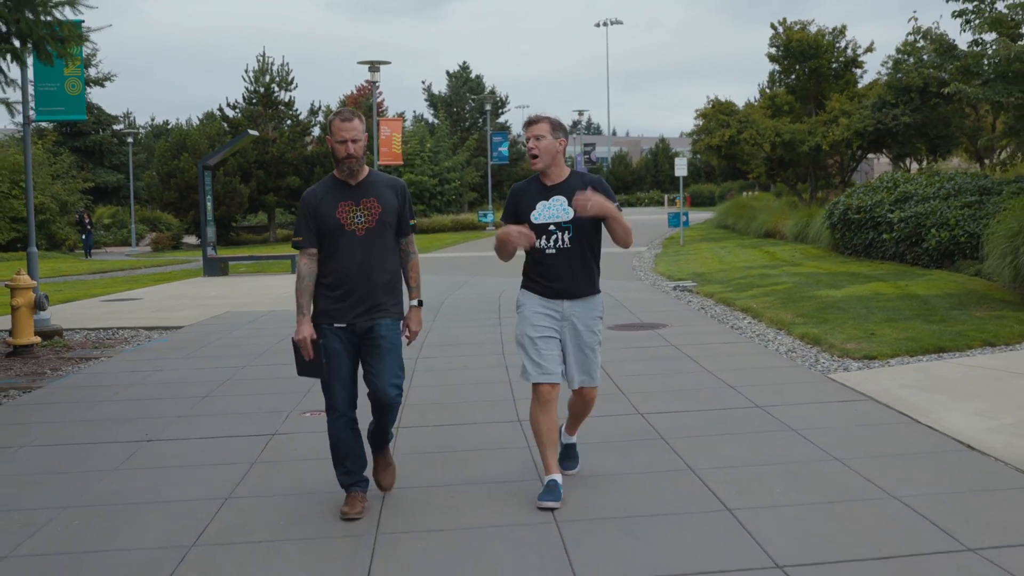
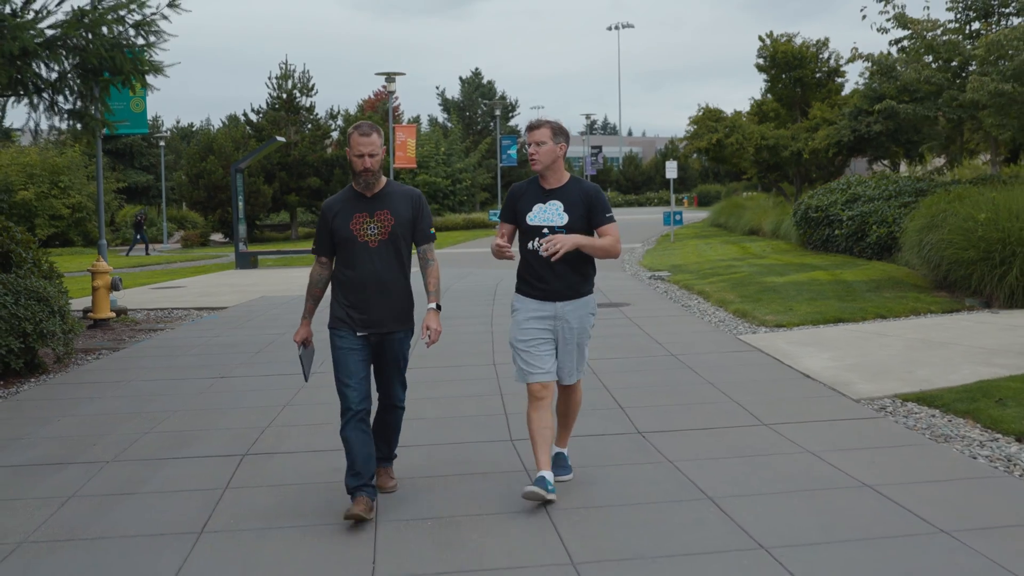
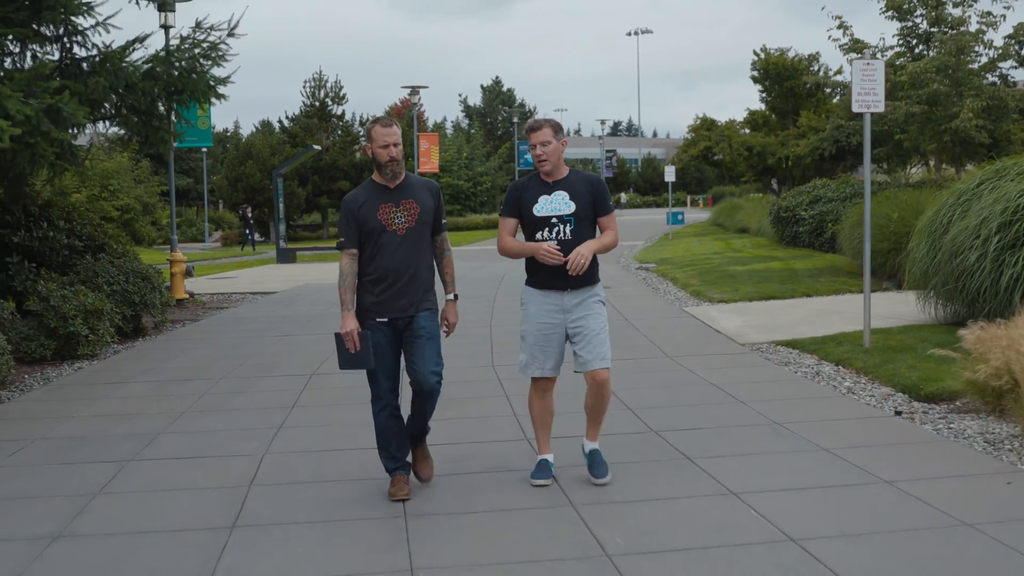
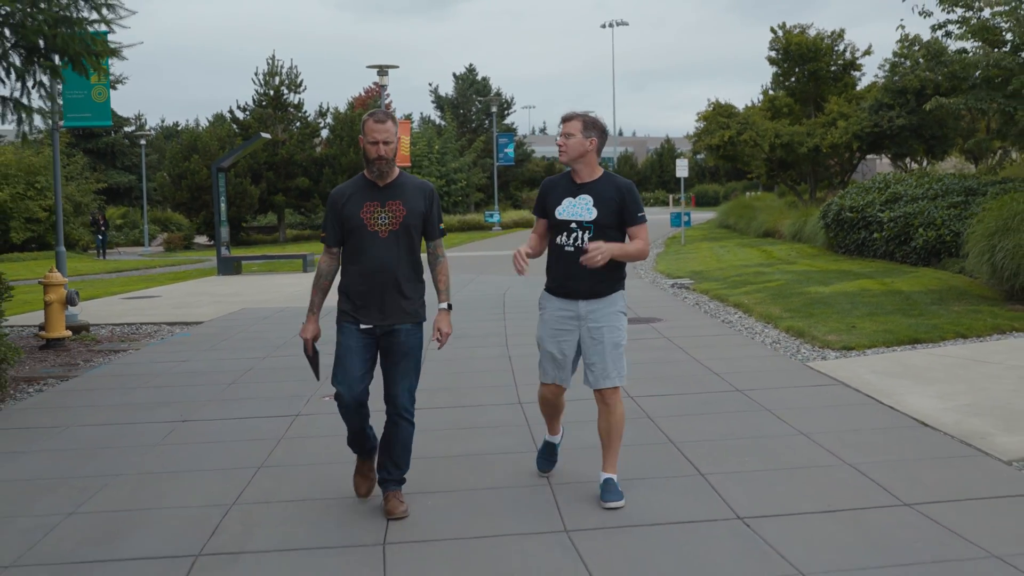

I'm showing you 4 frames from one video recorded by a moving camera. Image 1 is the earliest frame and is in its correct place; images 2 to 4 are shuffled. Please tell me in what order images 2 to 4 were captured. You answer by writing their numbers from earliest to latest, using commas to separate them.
4, 2, 3
